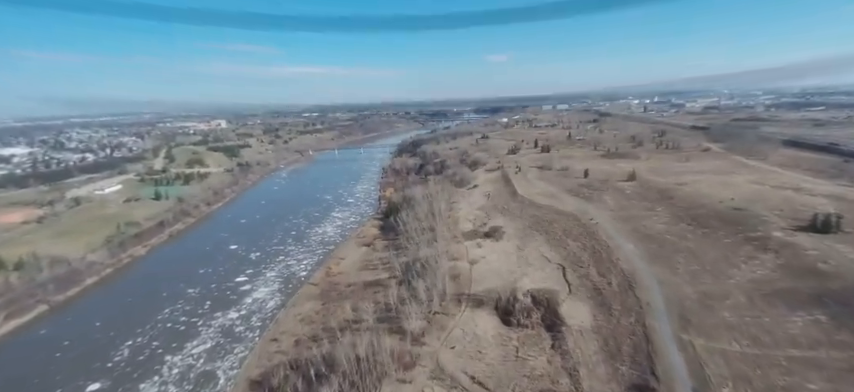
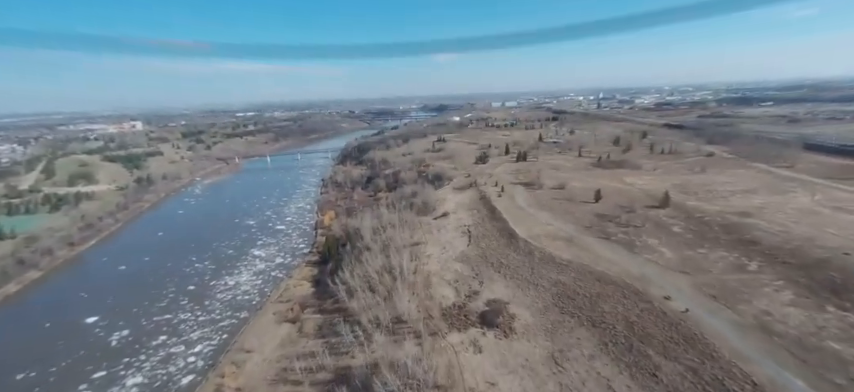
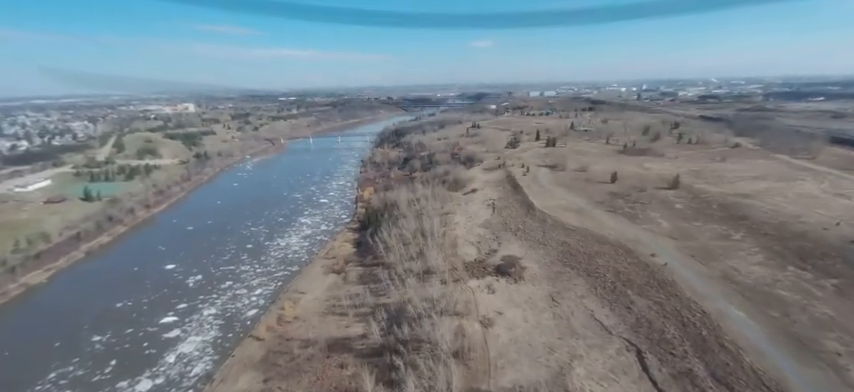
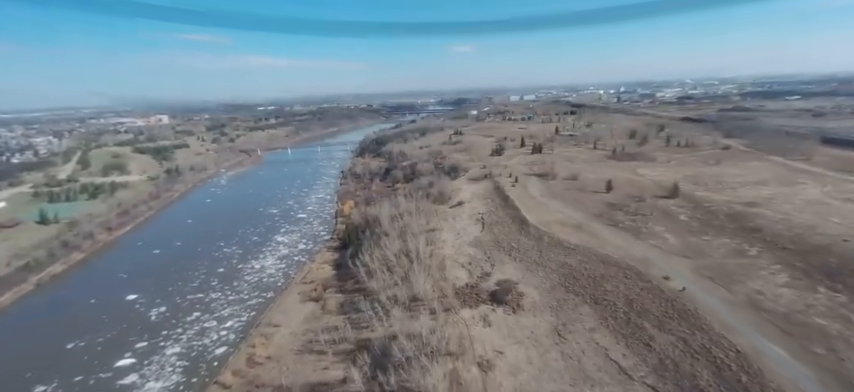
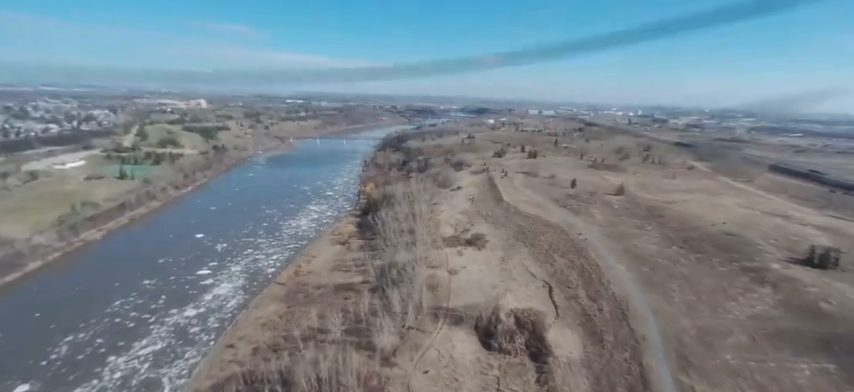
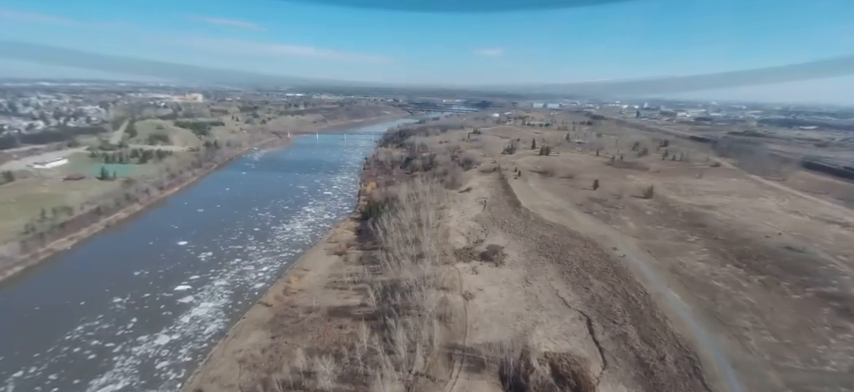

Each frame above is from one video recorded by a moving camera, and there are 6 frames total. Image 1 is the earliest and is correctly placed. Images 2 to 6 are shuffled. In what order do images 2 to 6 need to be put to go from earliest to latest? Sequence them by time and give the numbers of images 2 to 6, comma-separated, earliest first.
5, 6, 3, 4, 2
